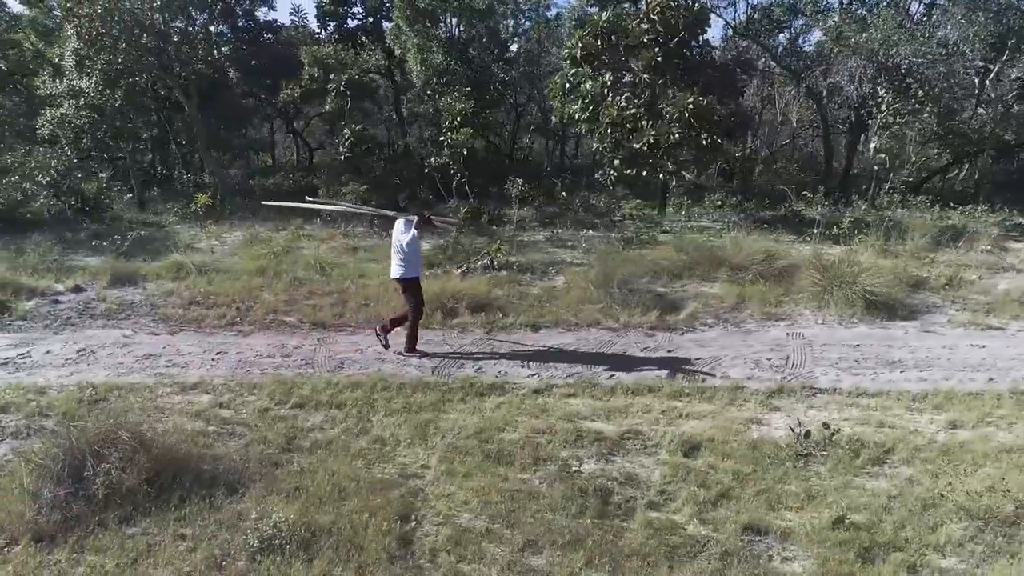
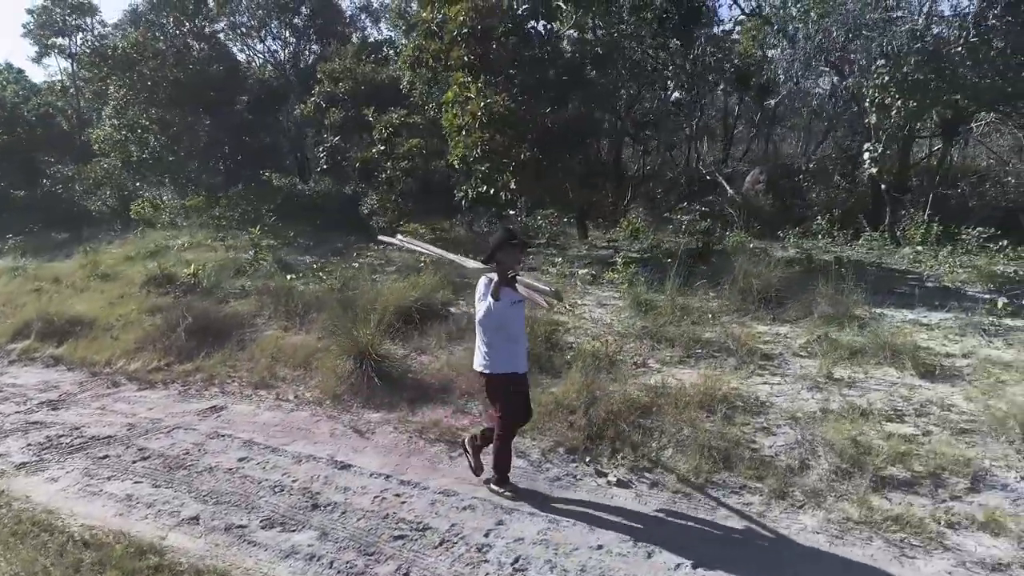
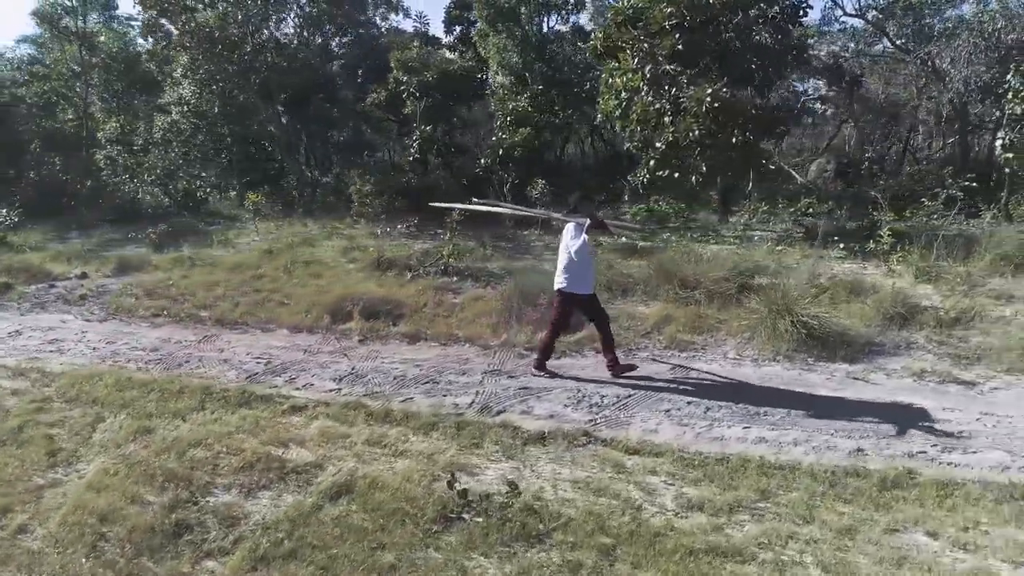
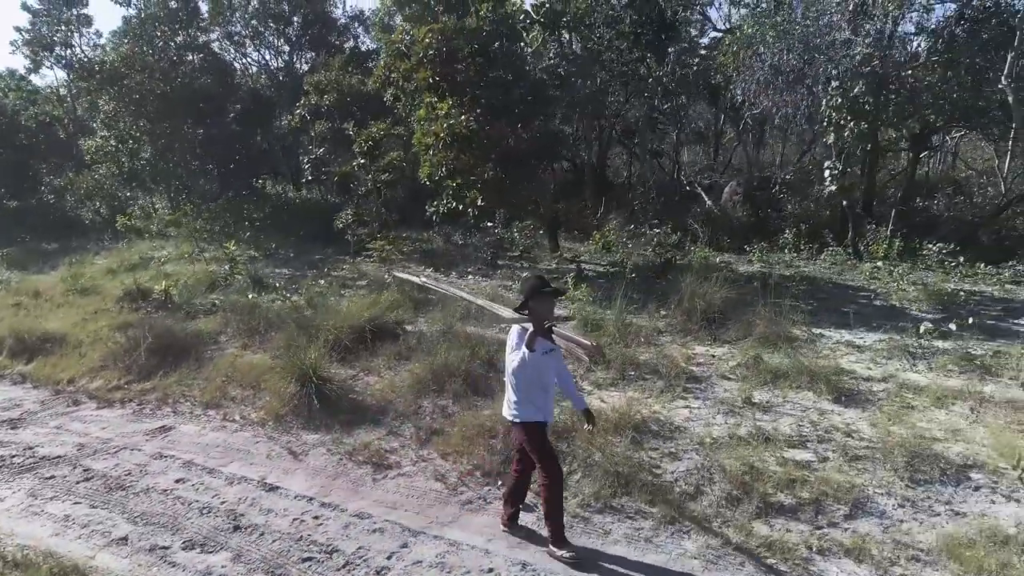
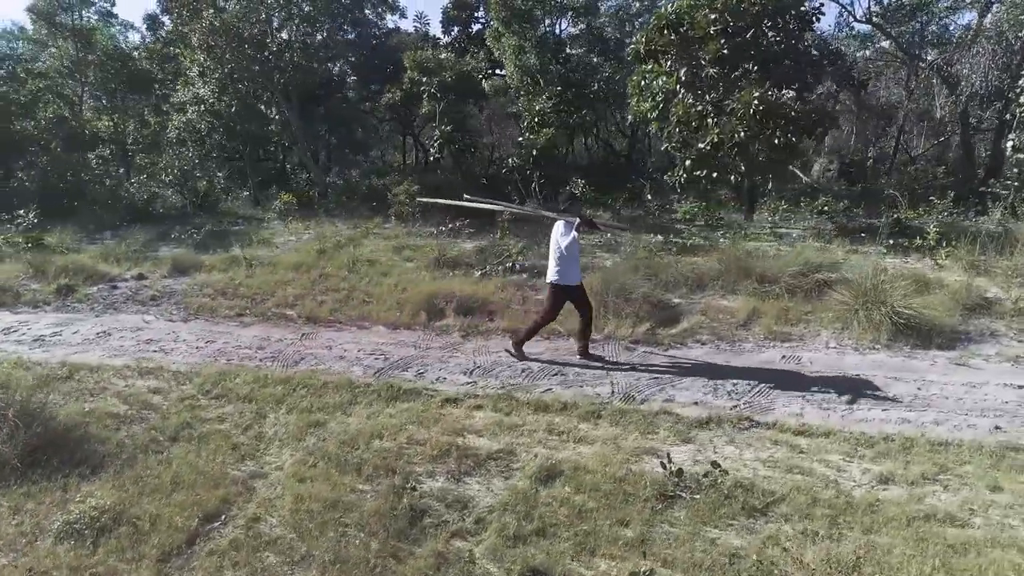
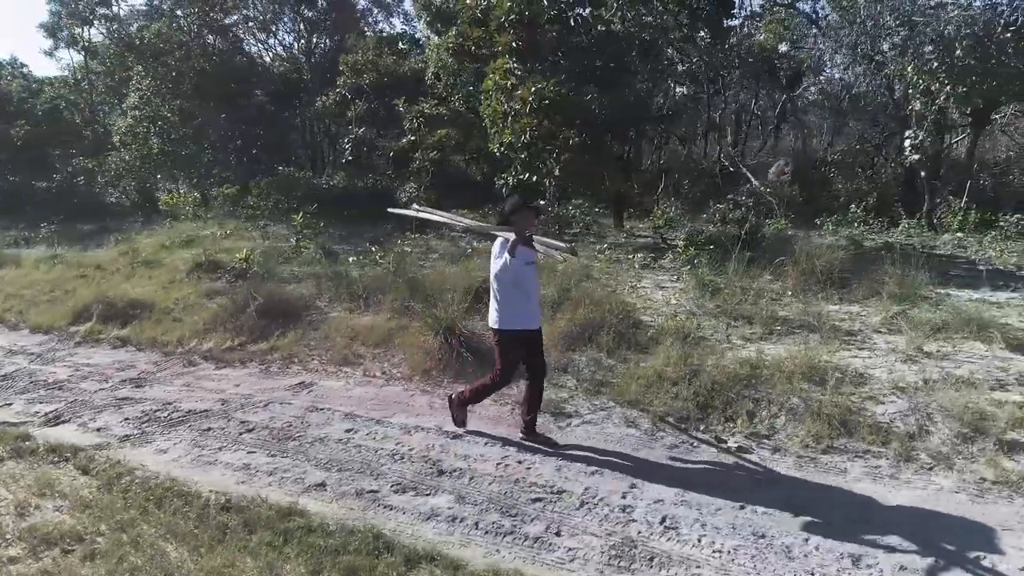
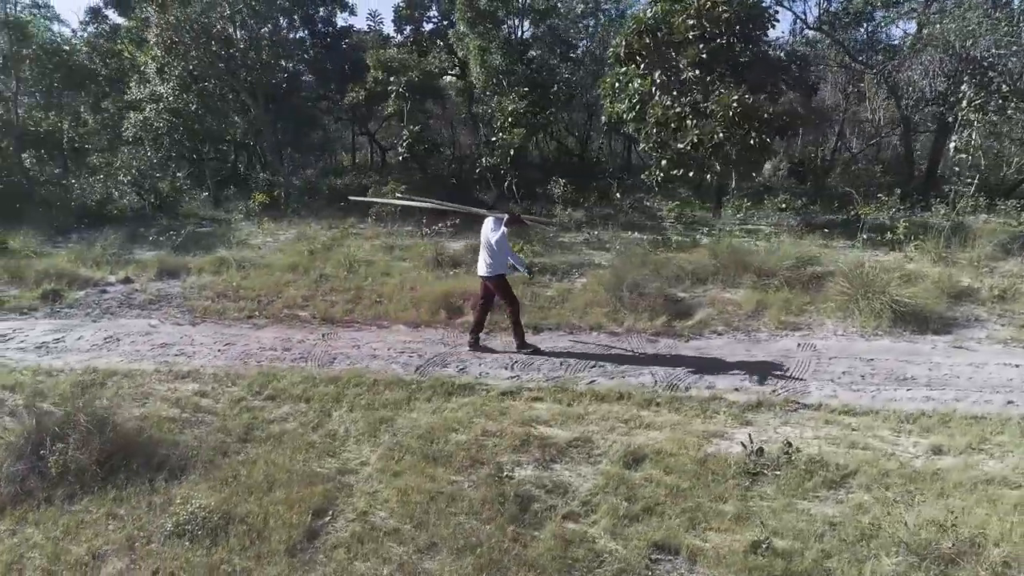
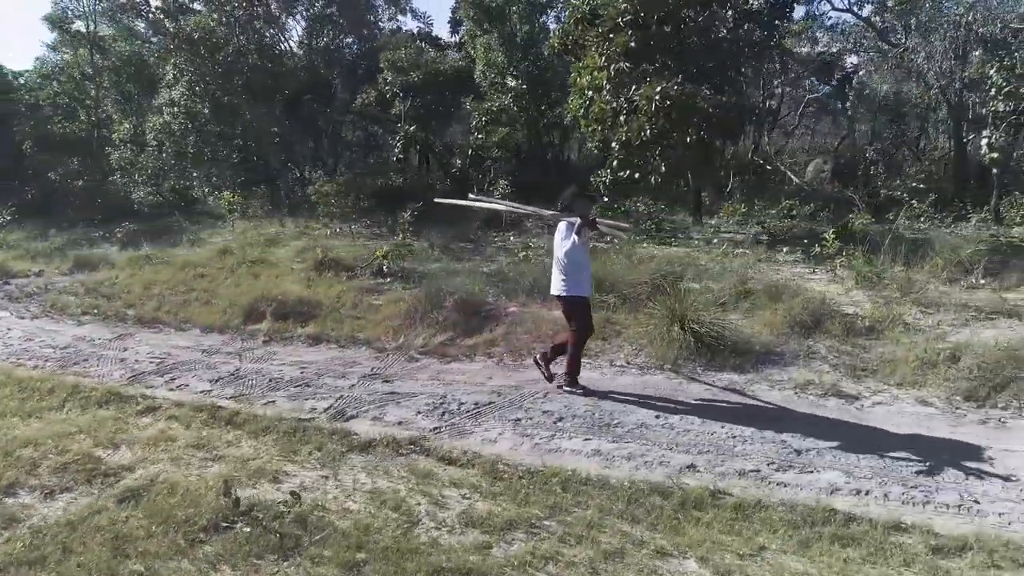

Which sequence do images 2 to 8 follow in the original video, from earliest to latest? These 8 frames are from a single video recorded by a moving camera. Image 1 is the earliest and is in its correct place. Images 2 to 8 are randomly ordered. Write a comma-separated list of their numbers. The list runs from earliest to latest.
7, 5, 3, 8, 6, 2, 4
